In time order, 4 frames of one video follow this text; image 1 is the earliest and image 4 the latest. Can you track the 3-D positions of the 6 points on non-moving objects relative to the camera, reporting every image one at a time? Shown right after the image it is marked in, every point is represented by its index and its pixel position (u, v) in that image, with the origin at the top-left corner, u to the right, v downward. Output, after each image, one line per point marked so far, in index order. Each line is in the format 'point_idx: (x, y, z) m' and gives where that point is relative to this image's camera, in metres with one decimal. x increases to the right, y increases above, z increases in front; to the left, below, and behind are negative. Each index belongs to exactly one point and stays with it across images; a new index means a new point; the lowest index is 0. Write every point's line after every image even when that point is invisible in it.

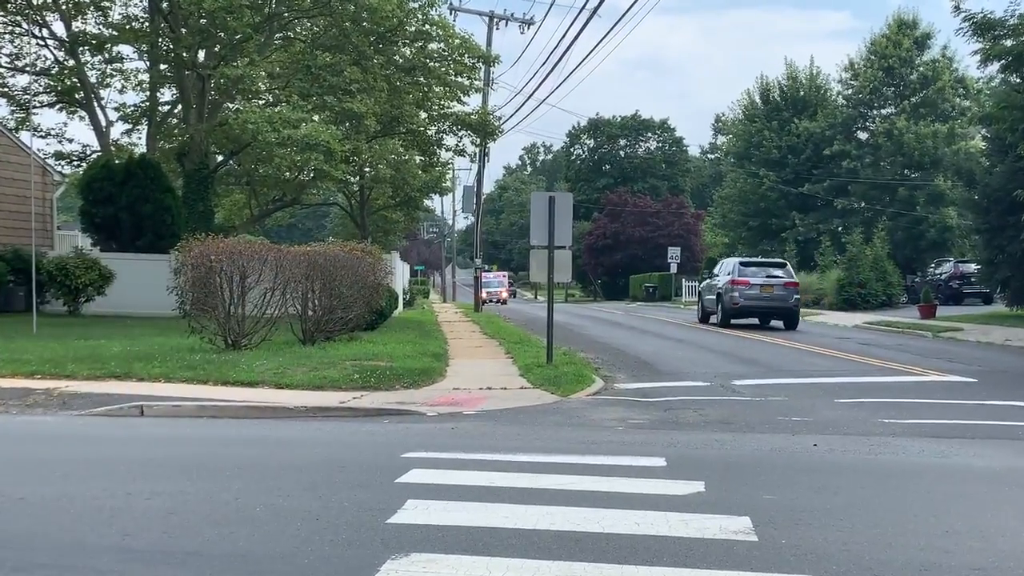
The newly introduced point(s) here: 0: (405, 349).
0: (-2.2, -1.3, +18.2) m
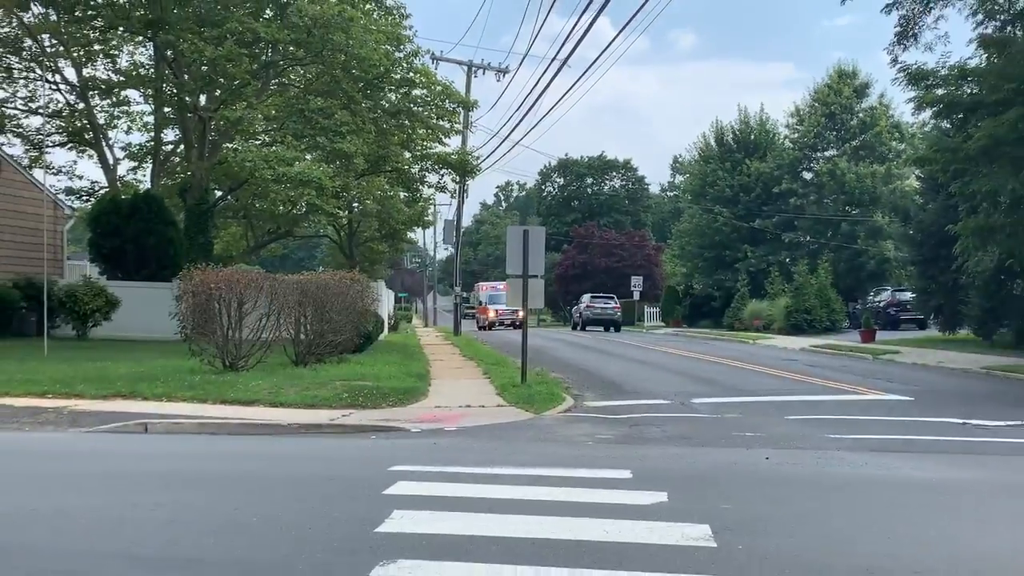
0: (-2.8, -1.8, +19.8) m
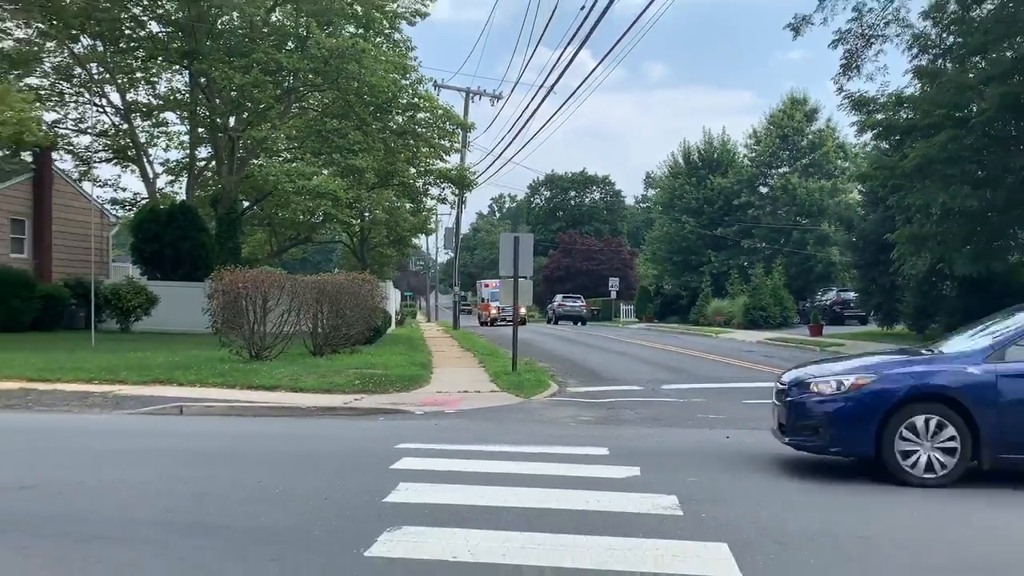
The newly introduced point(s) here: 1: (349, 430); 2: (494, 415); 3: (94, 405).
0: (-3.0, -1.8, +22.6) m
1: (-2.8, -2.4, +15.3) m
2: (-0.4, -2.5, +17.8) m
3: (-7.9, -2.3, +17.3) m
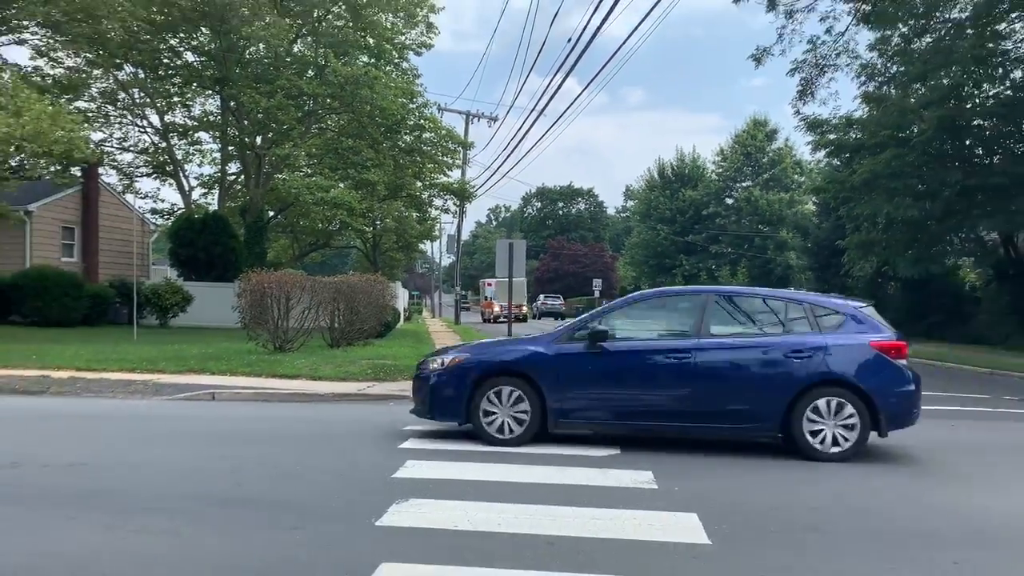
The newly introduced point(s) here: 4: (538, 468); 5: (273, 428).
0: (-3.1, -1.8, +25.6) m
1: (-2.9, -2.4, +18.3) m
2: (-0.5, -2.5, +20.8) m
3: (-8.0, -2.3, +20.3) m
4: (+0.2, -1.6, +7.7) m
5: (-2.6, -1.5, +9.8) m
